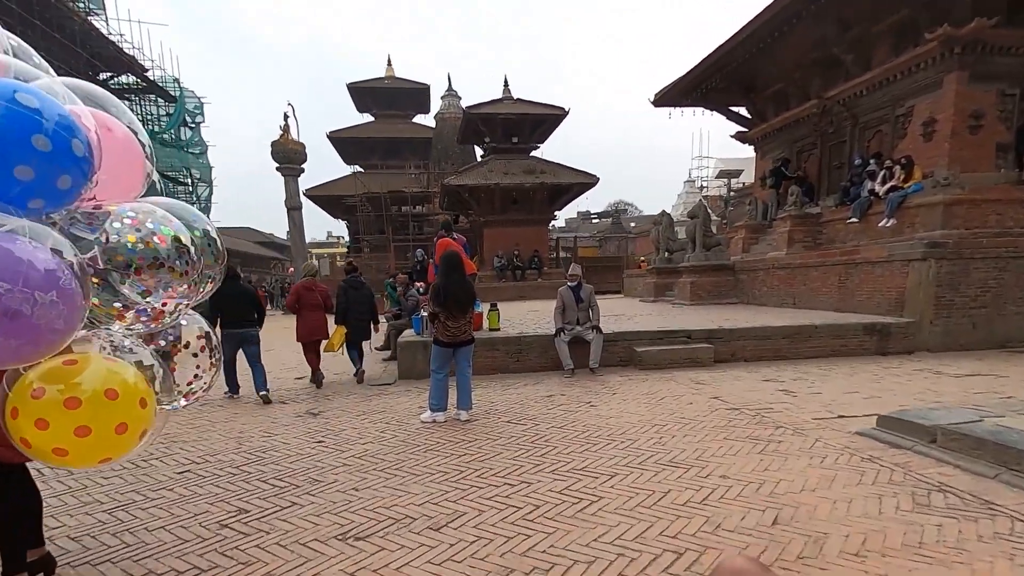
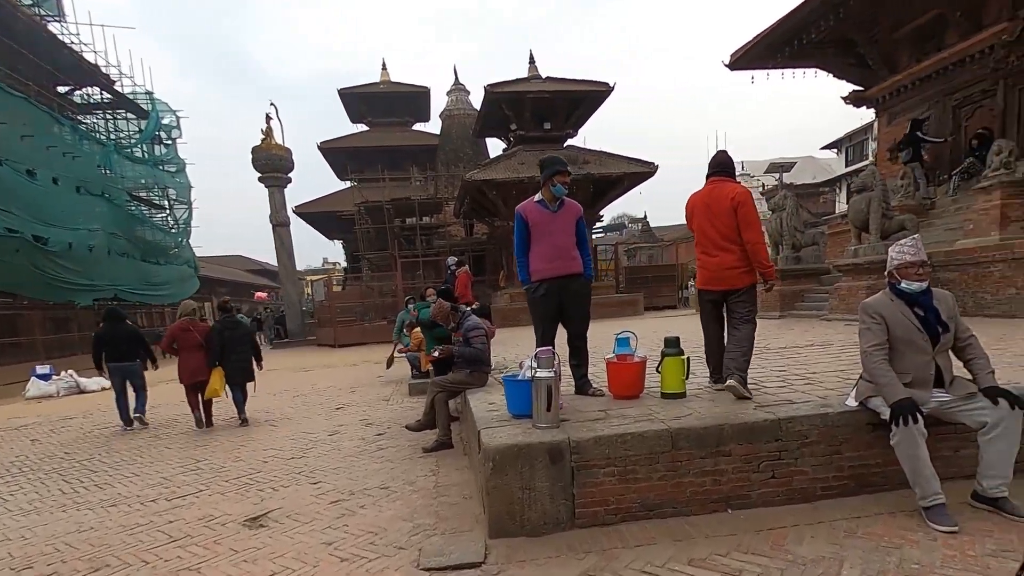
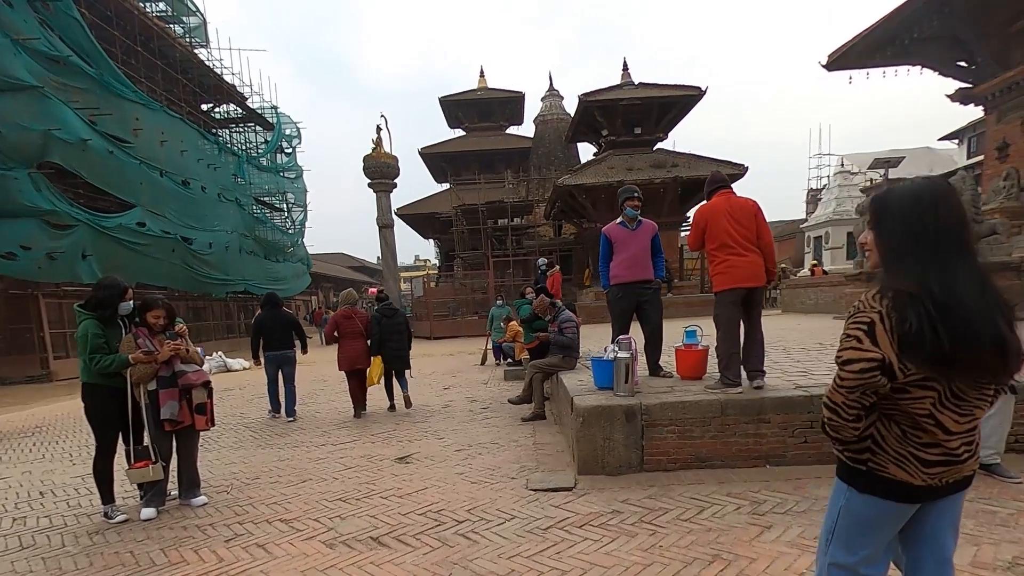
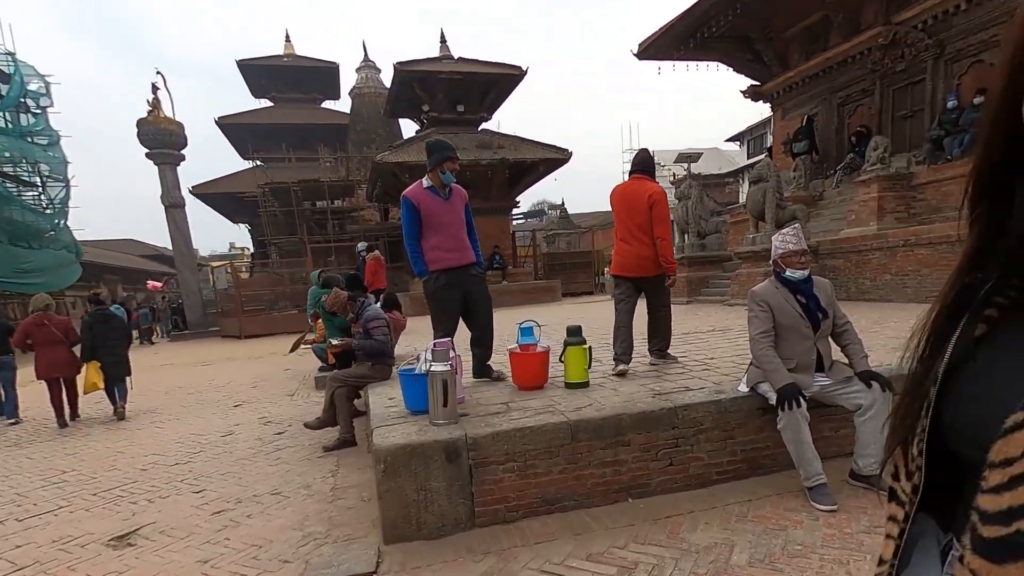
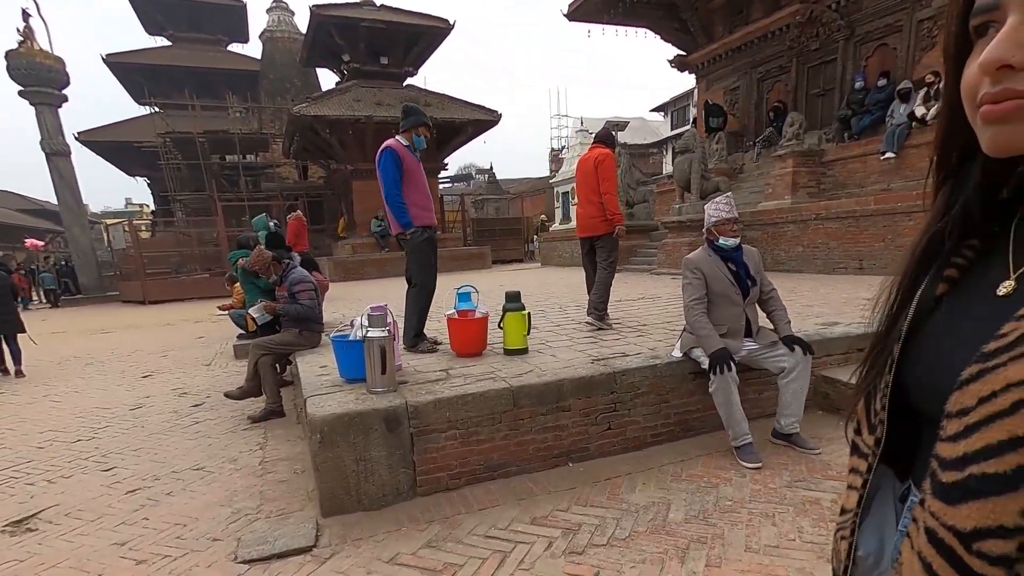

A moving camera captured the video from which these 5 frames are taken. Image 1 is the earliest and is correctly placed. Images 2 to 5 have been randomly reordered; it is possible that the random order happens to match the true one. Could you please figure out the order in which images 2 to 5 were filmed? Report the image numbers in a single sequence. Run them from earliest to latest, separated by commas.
3, 2, 4, 5
